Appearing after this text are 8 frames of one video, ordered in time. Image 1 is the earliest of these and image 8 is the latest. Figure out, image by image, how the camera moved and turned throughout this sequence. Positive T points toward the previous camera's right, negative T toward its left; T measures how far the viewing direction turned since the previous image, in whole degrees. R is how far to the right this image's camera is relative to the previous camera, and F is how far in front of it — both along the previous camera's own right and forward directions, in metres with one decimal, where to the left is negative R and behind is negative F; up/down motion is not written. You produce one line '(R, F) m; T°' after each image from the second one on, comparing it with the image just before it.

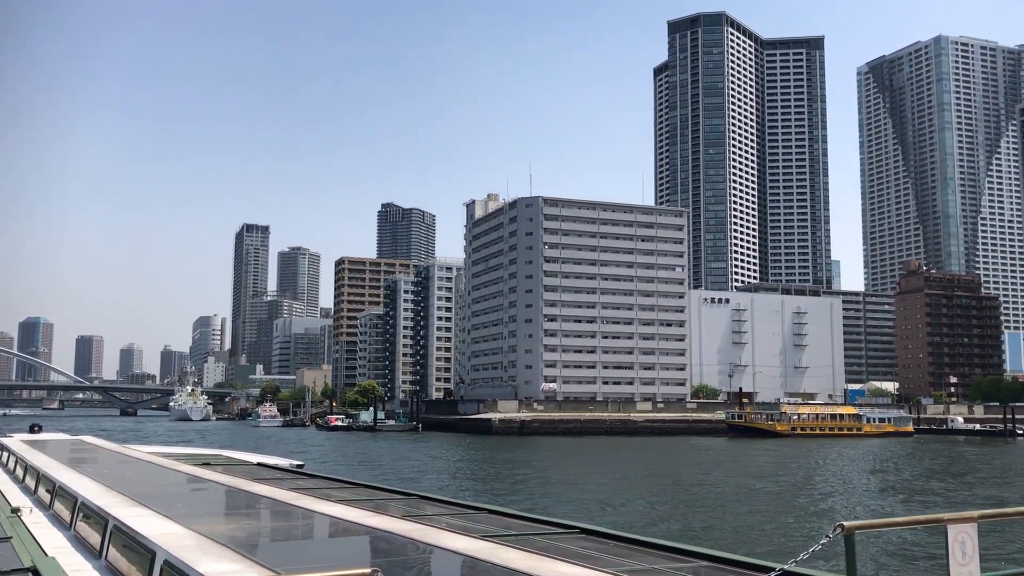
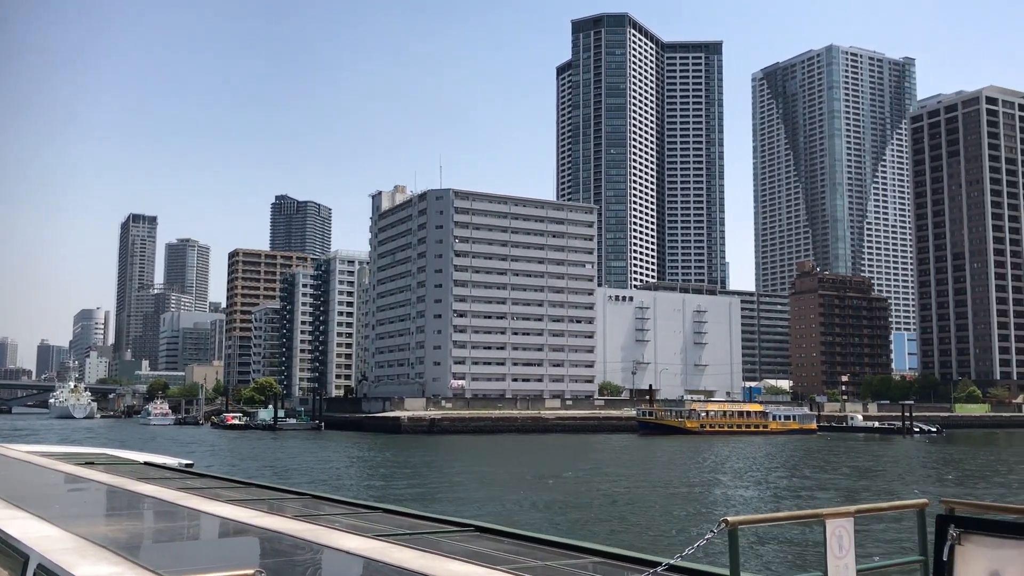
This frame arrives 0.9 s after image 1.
(+0.3, +0.1) m; +5°
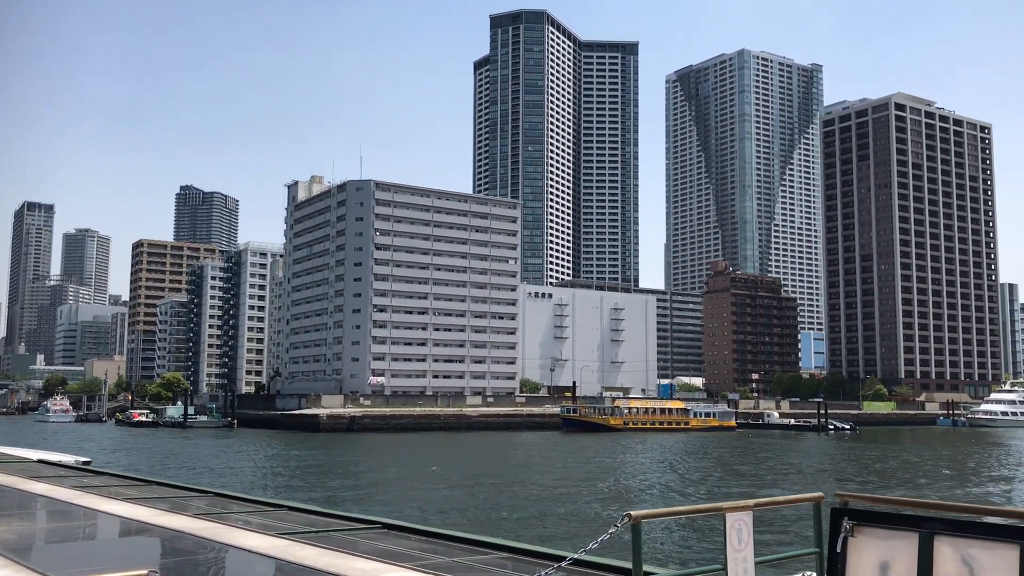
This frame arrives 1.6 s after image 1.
(+0.2, +0.1) m; +5°
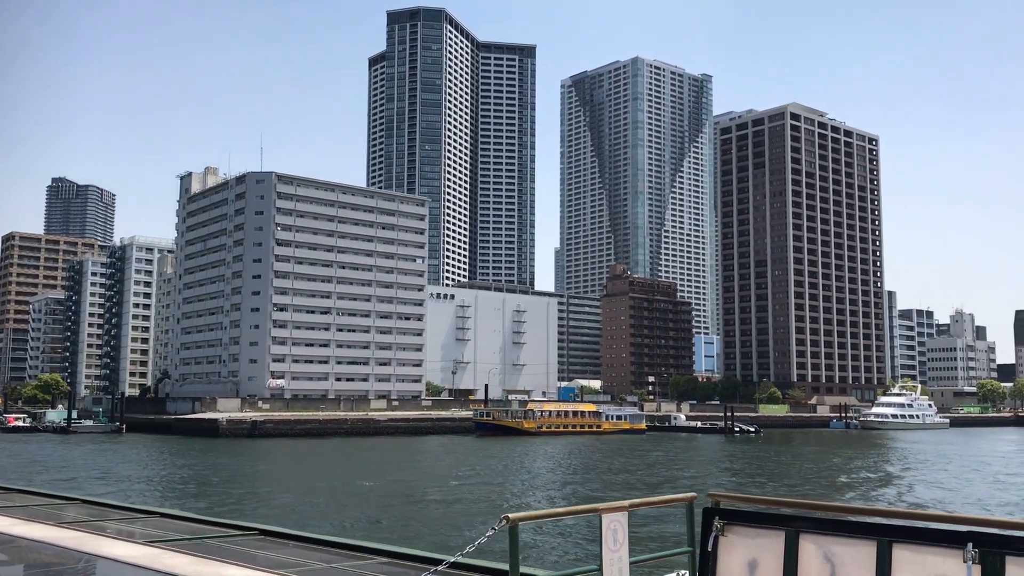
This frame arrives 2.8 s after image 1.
(+0.4, +0.1) m; +5°
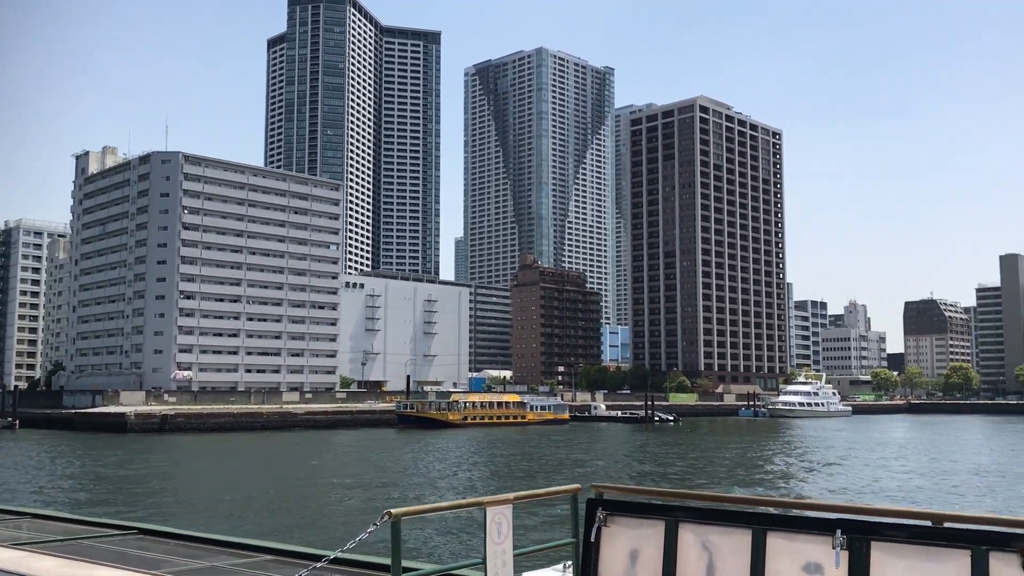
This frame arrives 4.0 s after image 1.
(+0.5, +0.1) m; +5°
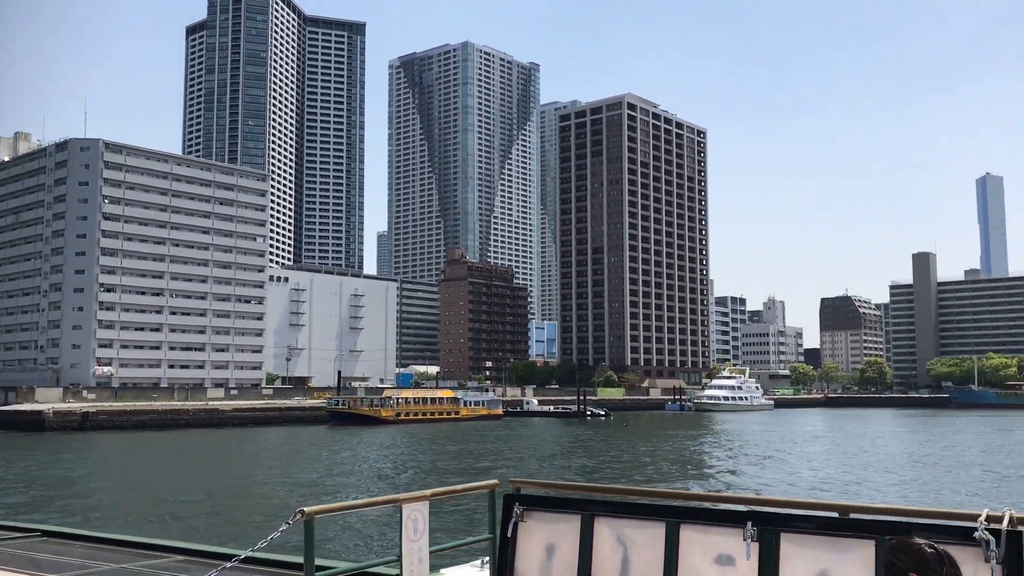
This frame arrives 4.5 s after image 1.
(+0.2, +0.1) m; +4°
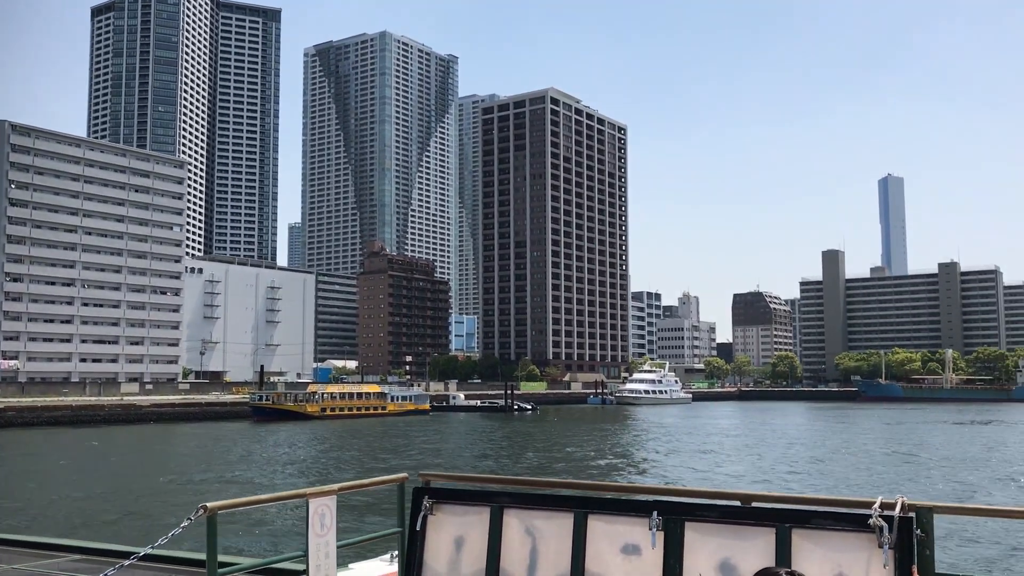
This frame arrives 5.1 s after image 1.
(+0.2, 0.0) m; +5°
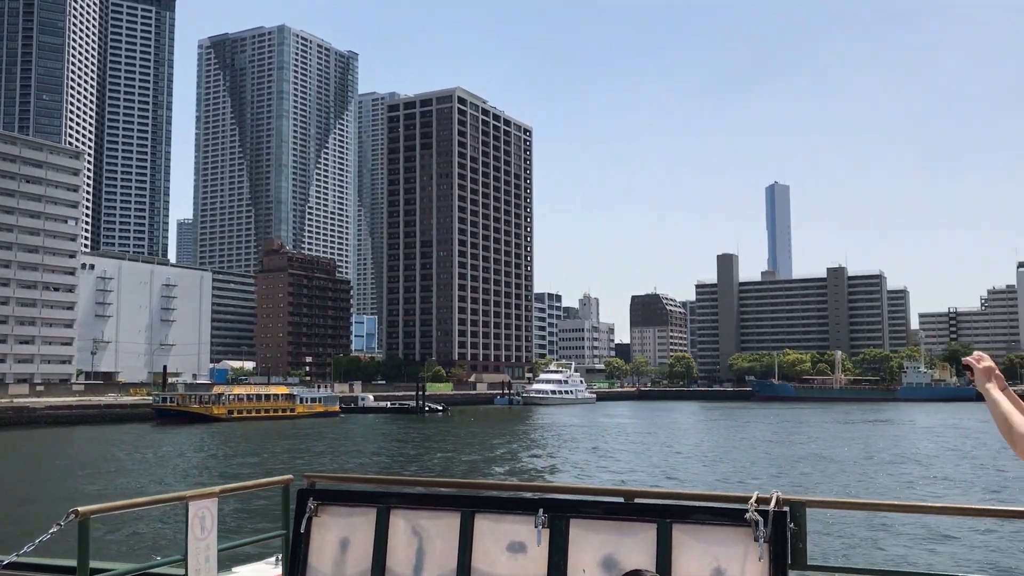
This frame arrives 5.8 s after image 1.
(+0.2, 0.0) m; +5°
